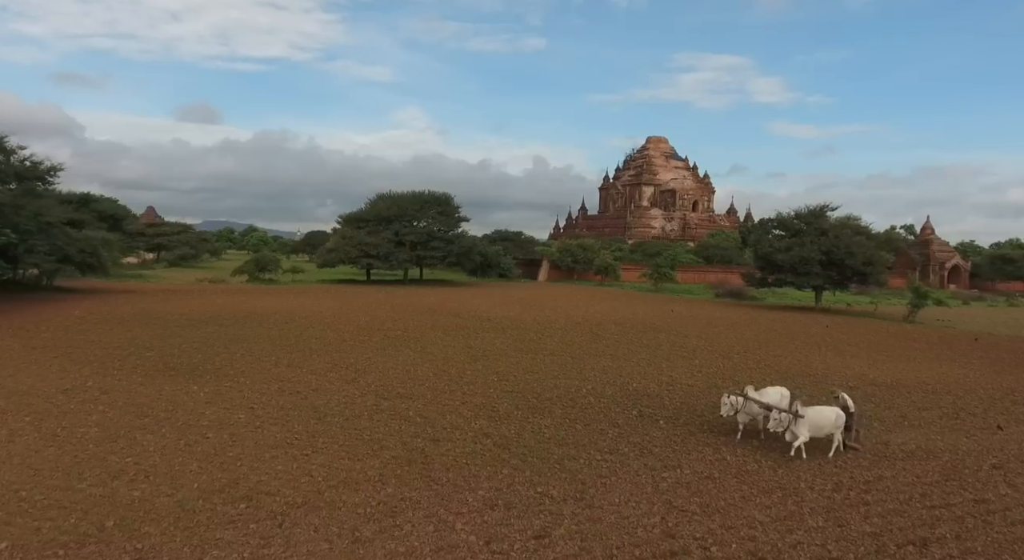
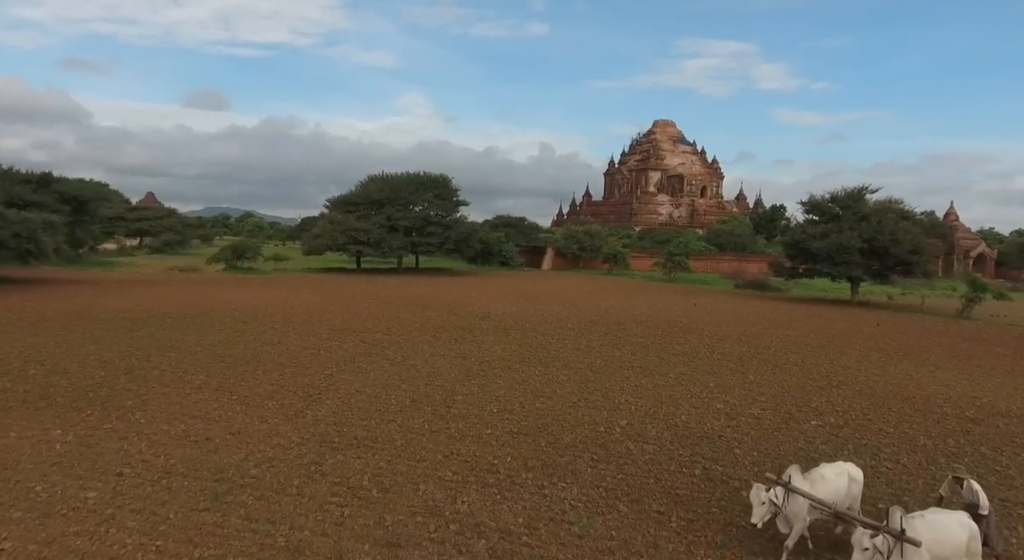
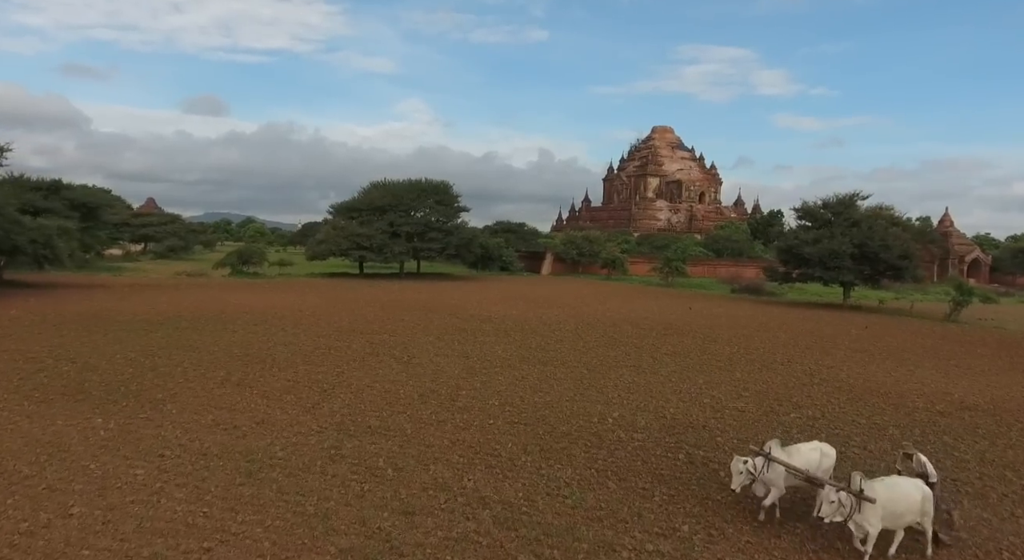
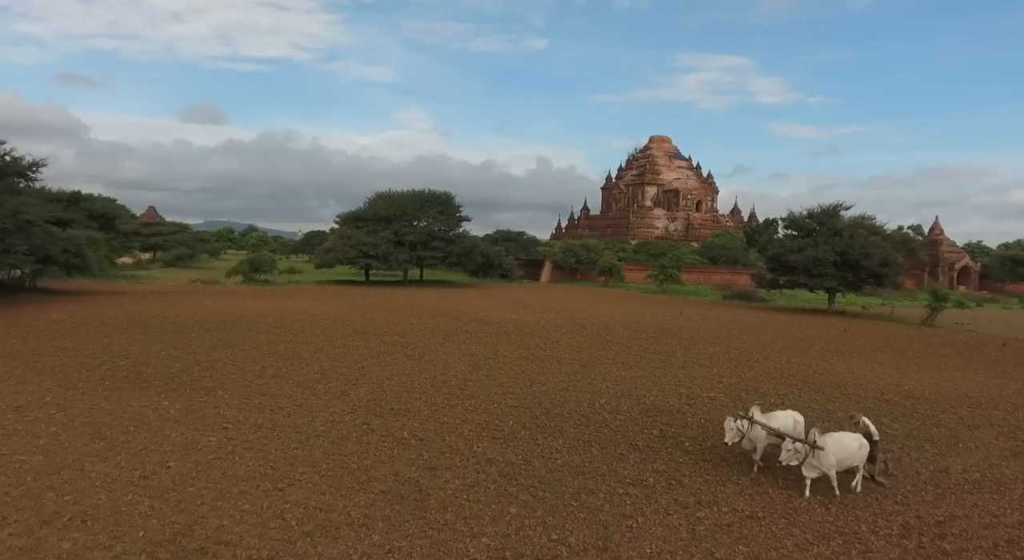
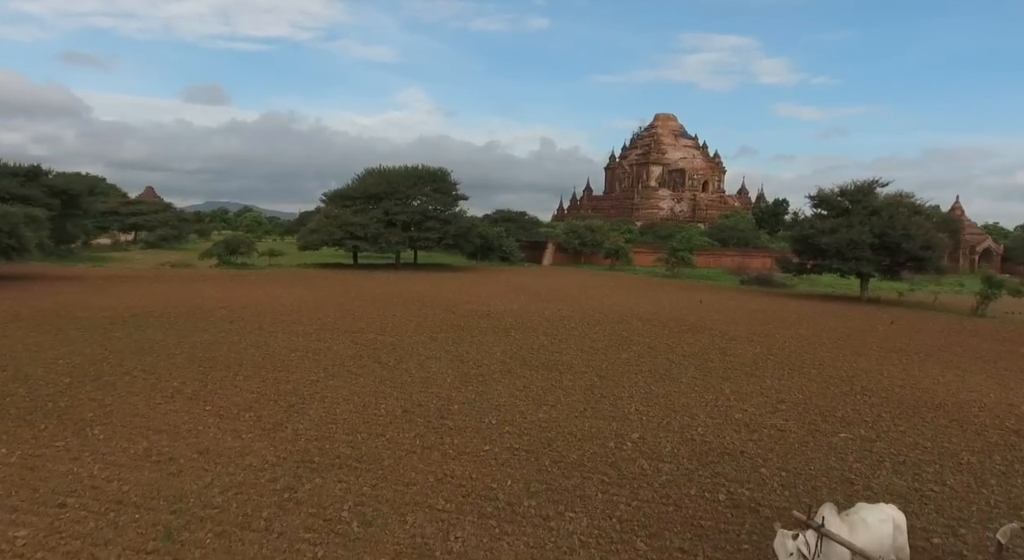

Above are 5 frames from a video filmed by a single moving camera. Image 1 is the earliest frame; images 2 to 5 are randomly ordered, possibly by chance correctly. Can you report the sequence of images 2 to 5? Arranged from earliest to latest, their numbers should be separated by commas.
4, 3, 2, 5
